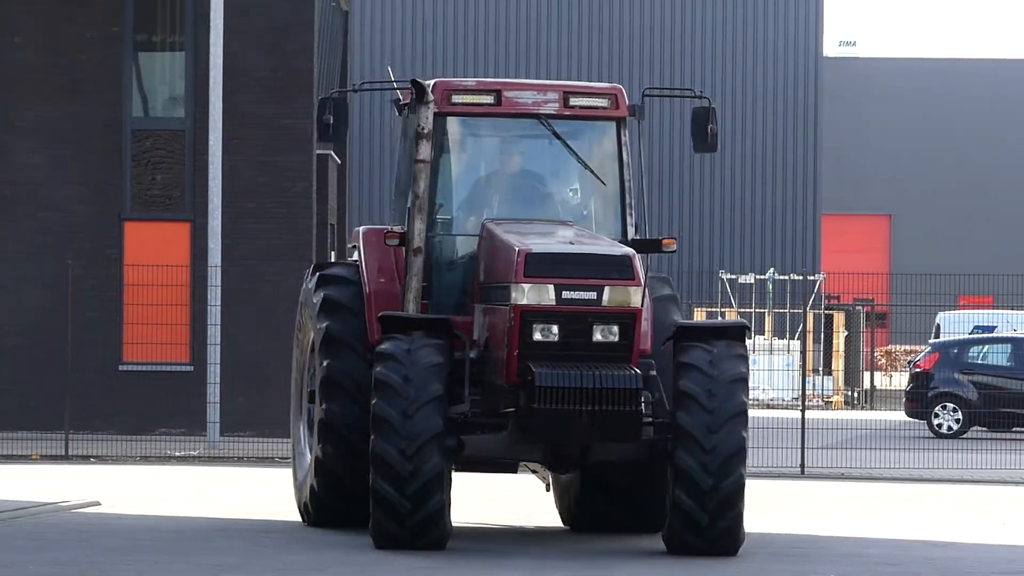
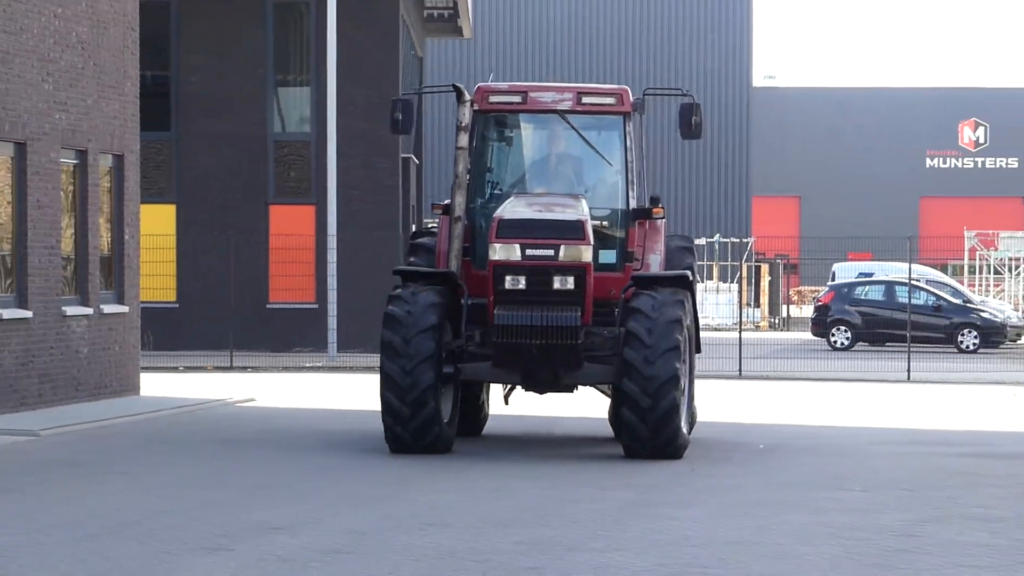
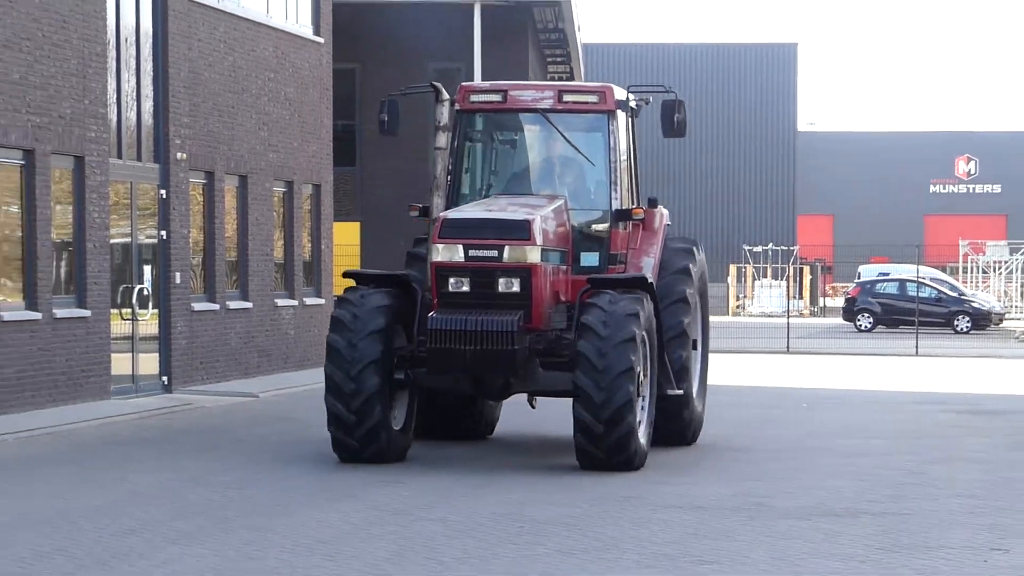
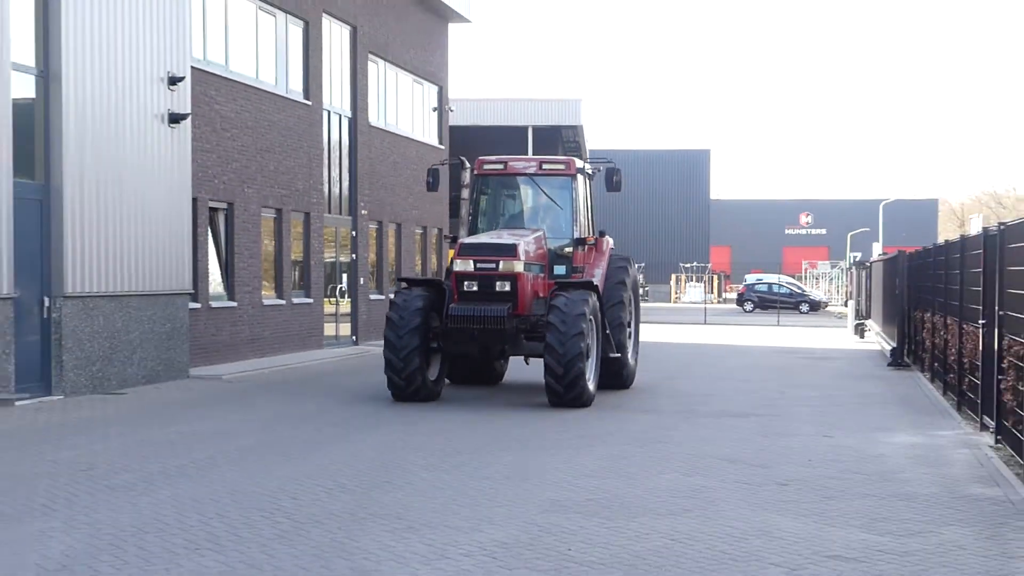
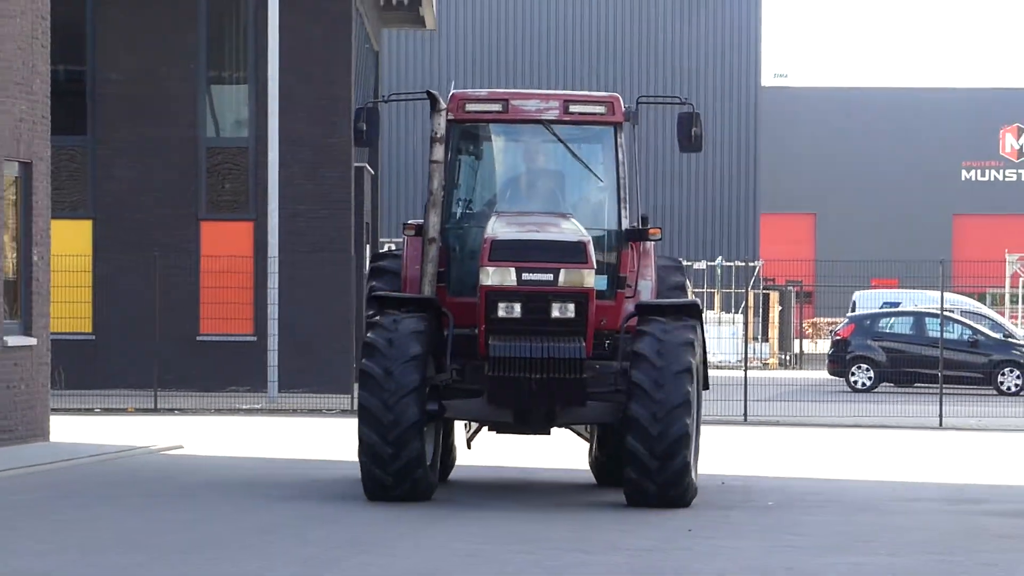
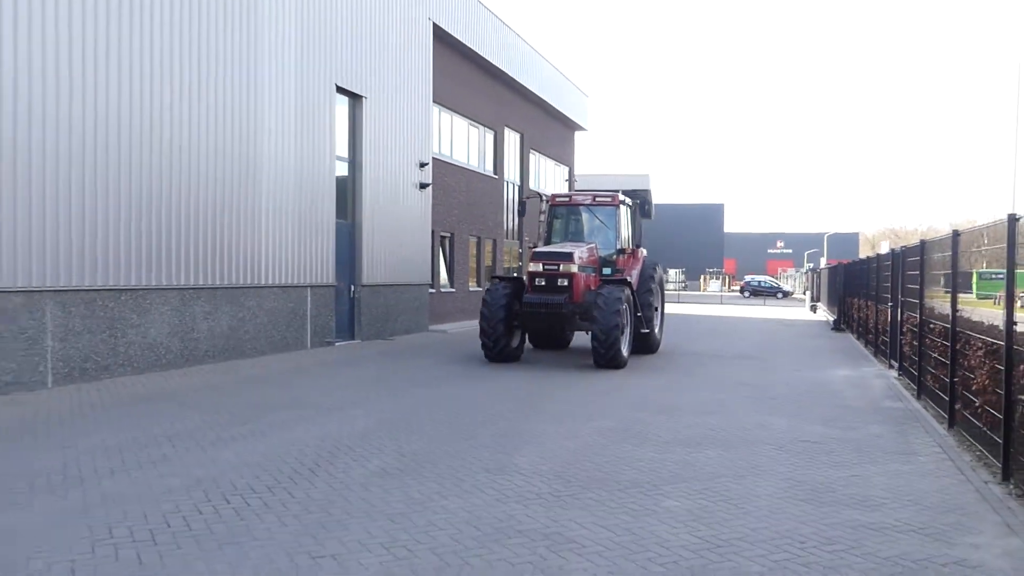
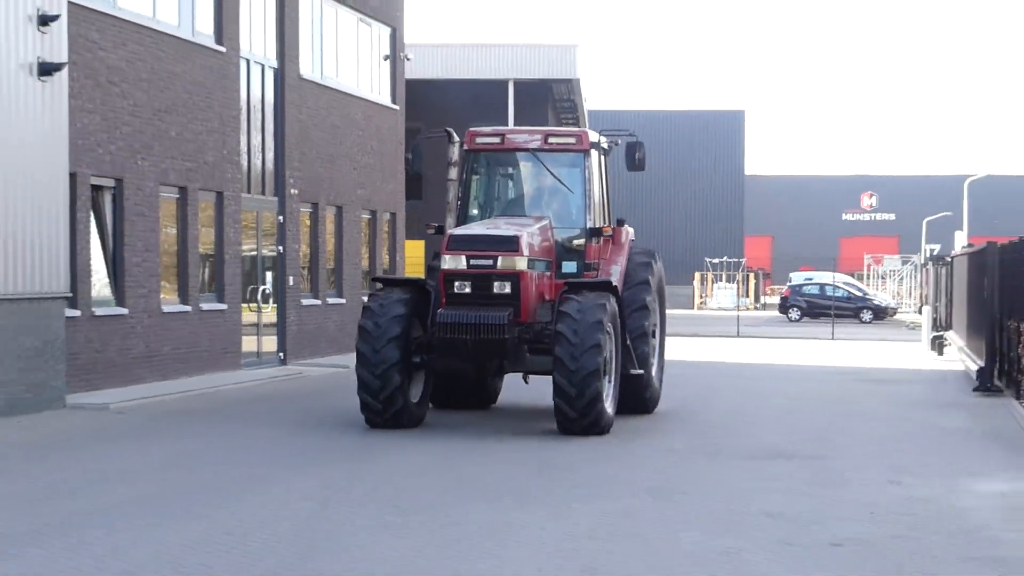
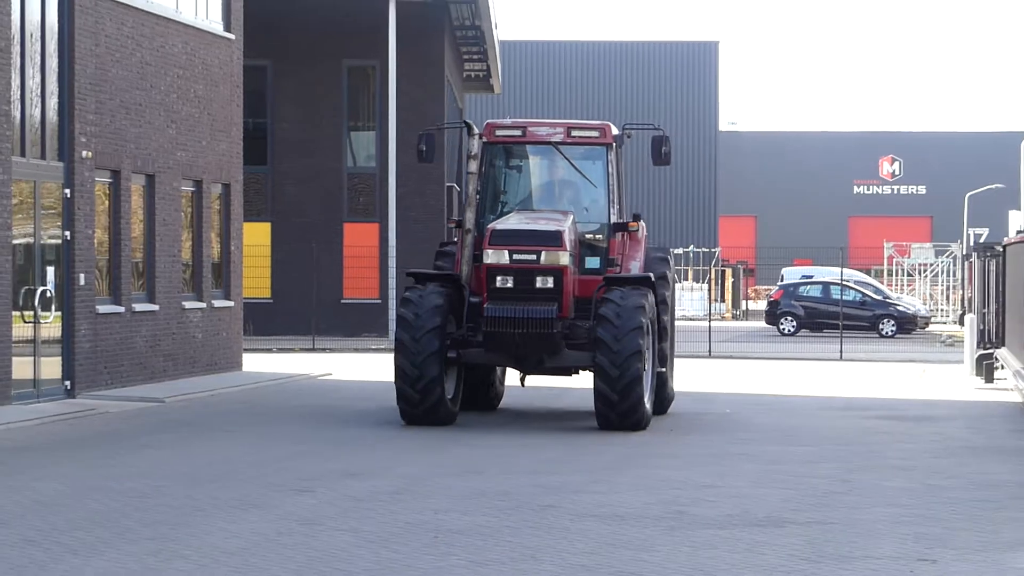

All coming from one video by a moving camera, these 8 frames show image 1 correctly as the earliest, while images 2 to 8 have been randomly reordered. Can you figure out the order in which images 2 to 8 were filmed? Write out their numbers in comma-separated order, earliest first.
5, 2, 8, 3, 7, 4, 6
